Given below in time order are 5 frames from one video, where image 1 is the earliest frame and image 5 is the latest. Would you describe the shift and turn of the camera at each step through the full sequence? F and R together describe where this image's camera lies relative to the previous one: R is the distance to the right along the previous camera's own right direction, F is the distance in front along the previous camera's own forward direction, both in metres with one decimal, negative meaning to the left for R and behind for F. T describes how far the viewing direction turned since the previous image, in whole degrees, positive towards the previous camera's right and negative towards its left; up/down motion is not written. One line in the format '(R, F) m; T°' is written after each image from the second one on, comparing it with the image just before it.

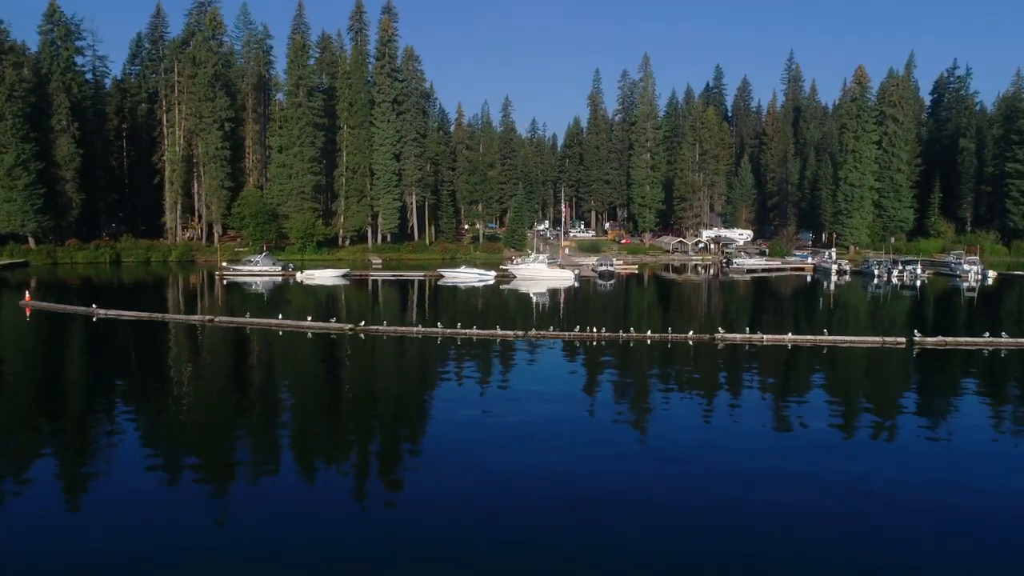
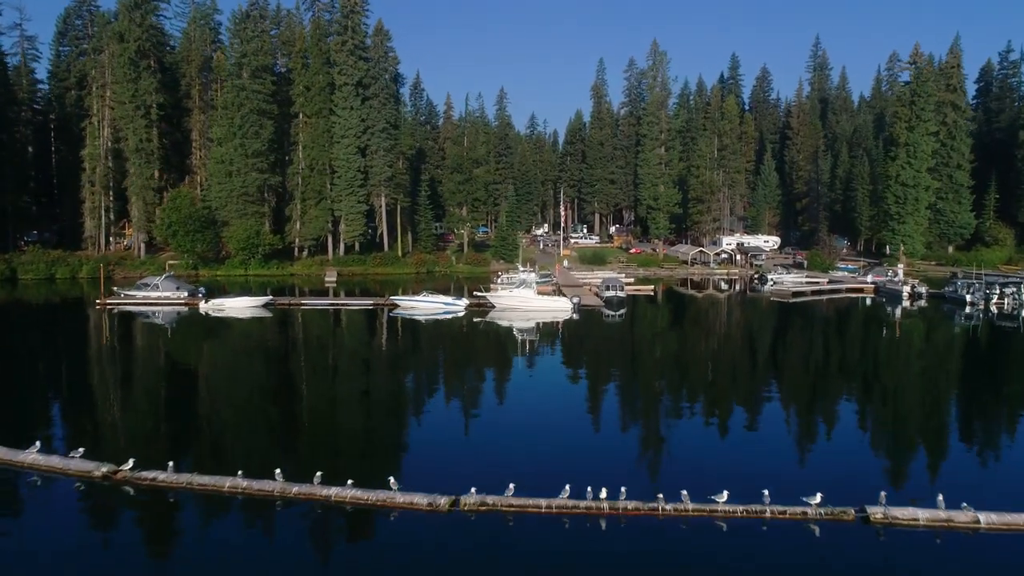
(+1.0, +10.6) m; 0°
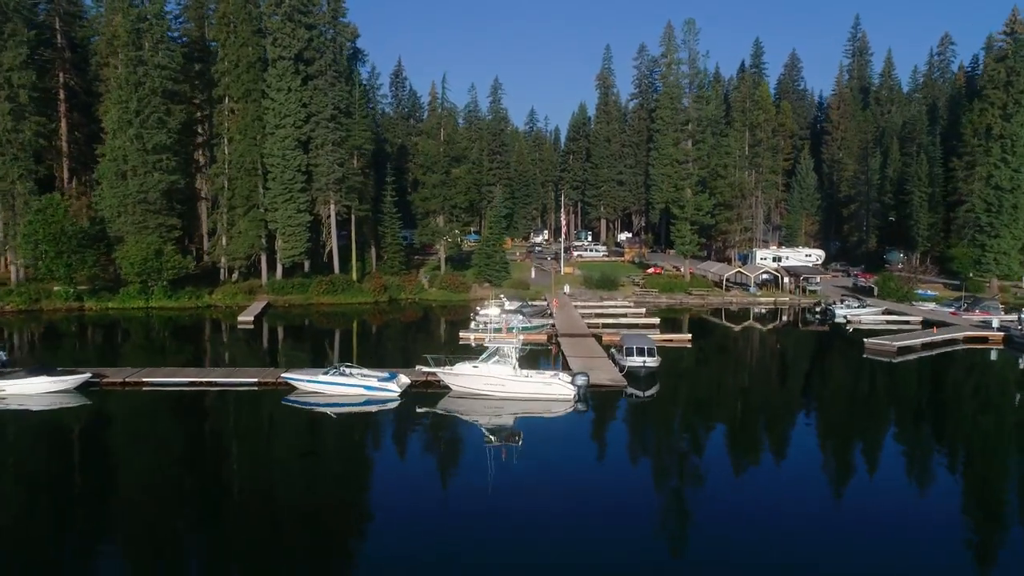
(+0.8, +12.2) m; 0°
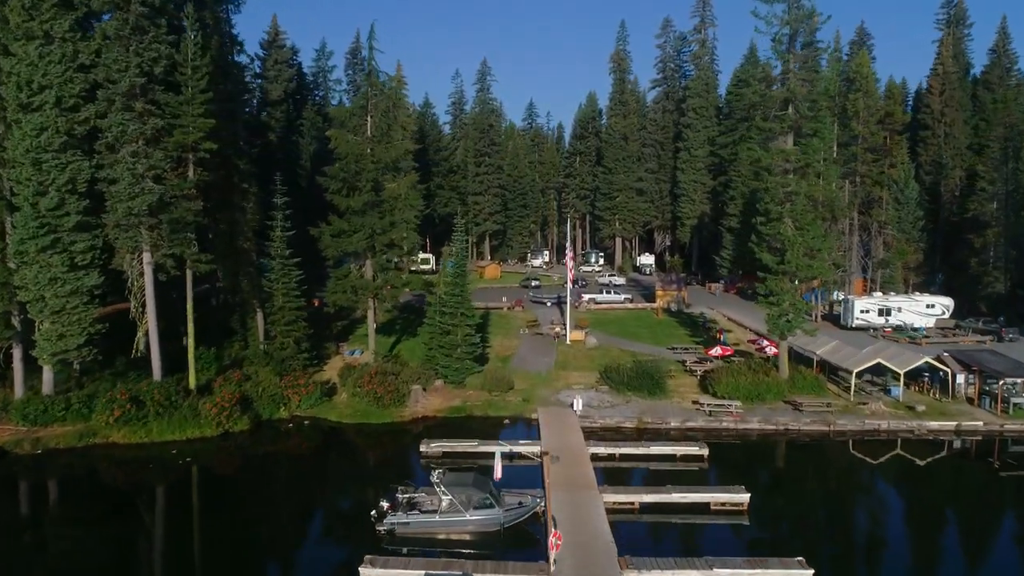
(+1.1, +19.6) m; 0°
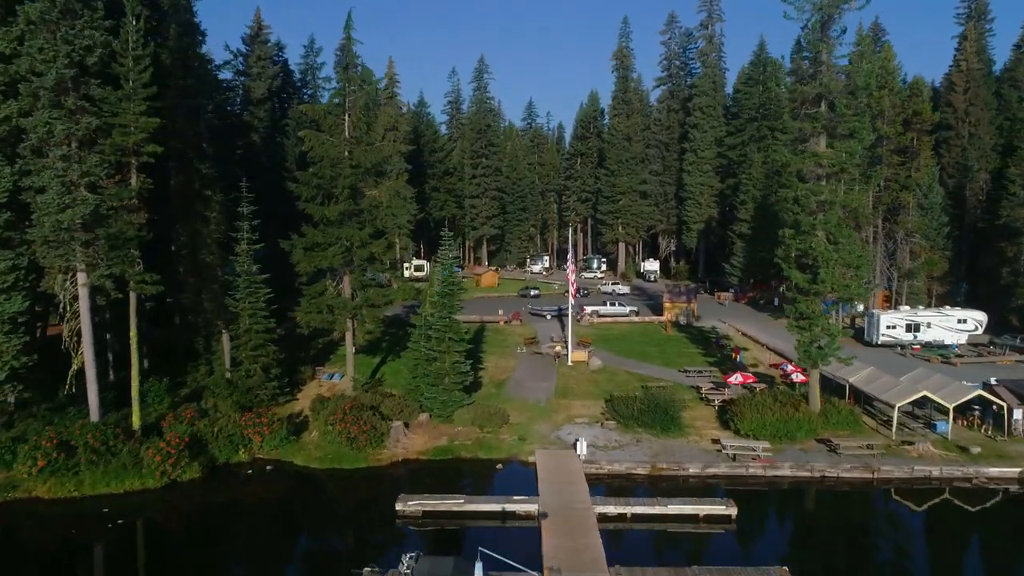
(+0.2, +3.2) m; 0°
